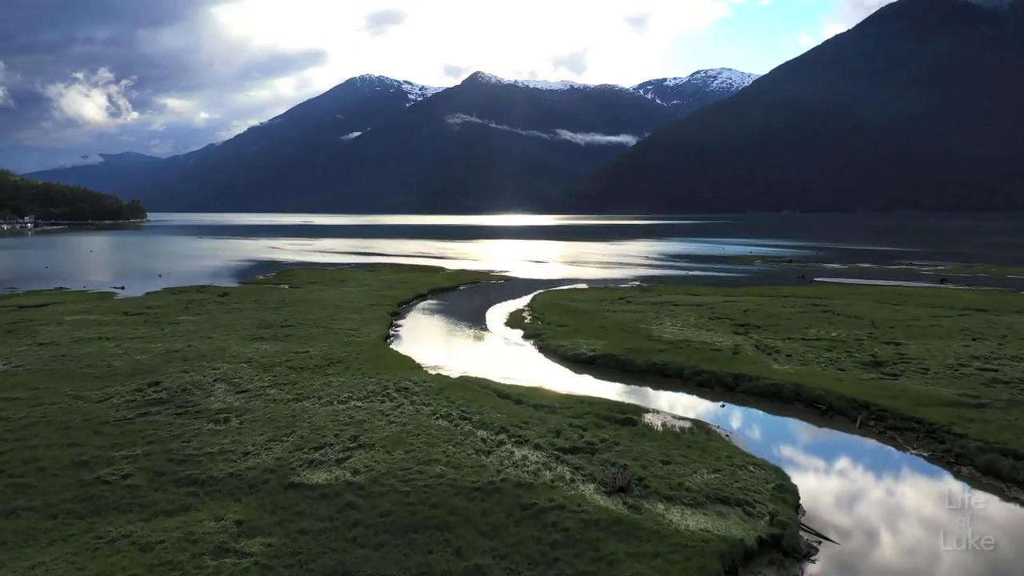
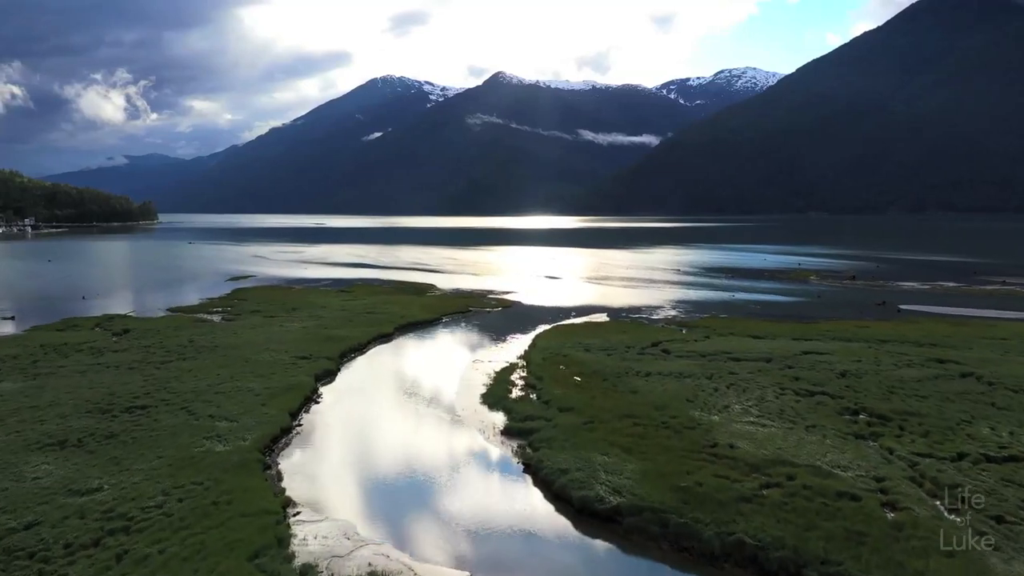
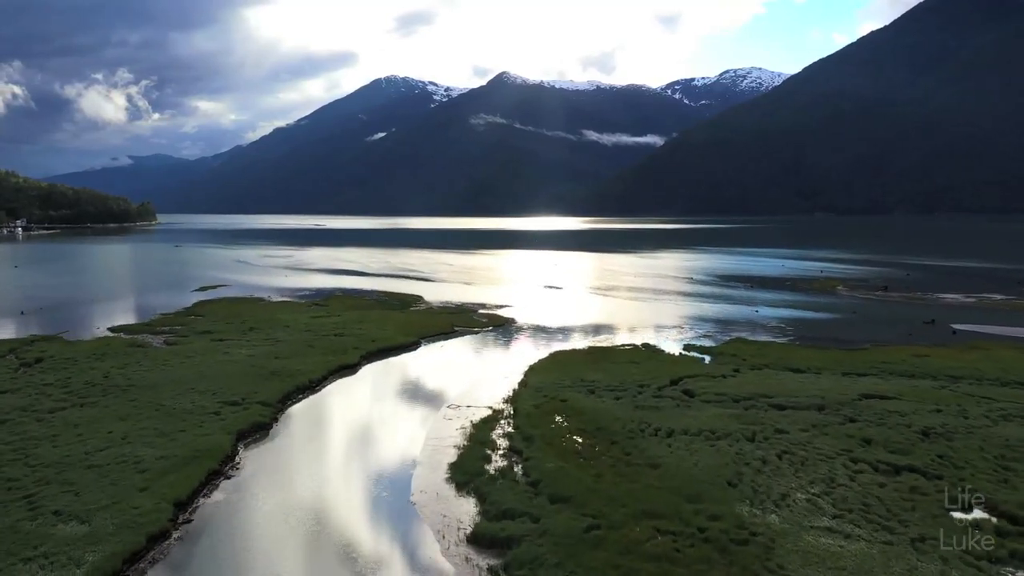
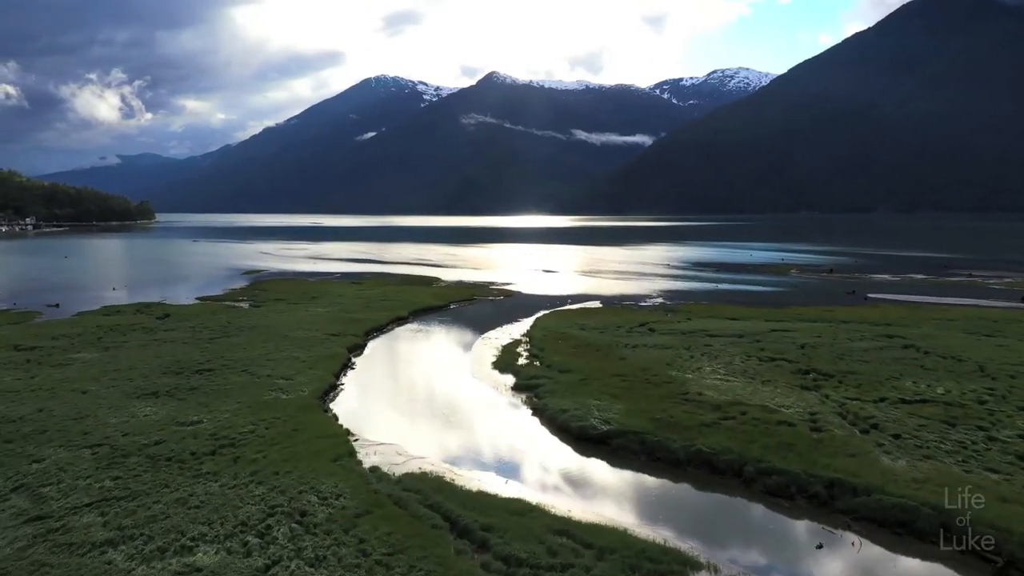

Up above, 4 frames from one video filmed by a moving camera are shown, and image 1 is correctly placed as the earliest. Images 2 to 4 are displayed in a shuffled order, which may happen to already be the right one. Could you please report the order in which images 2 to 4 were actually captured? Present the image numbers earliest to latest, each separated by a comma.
4, 2, 3
